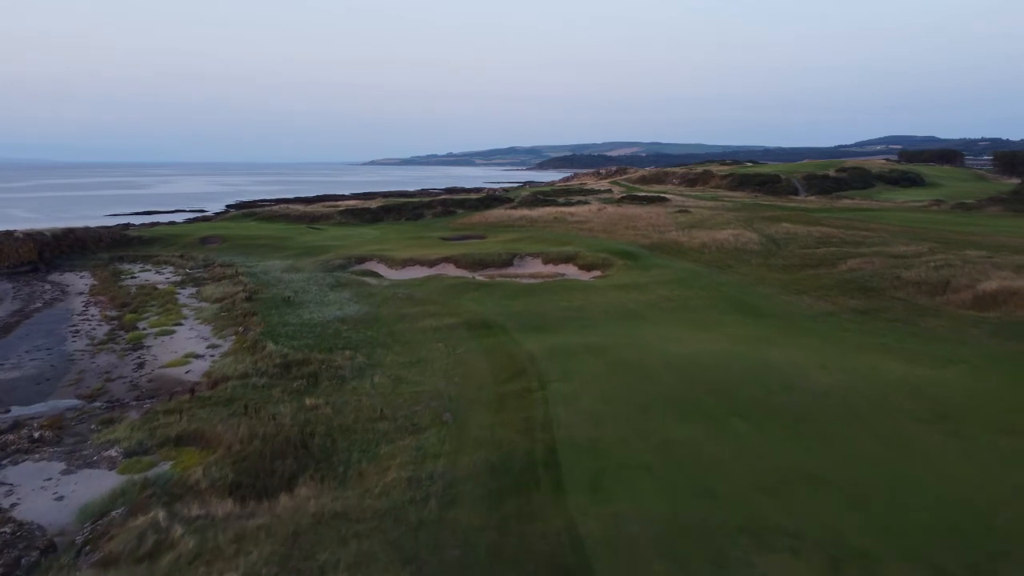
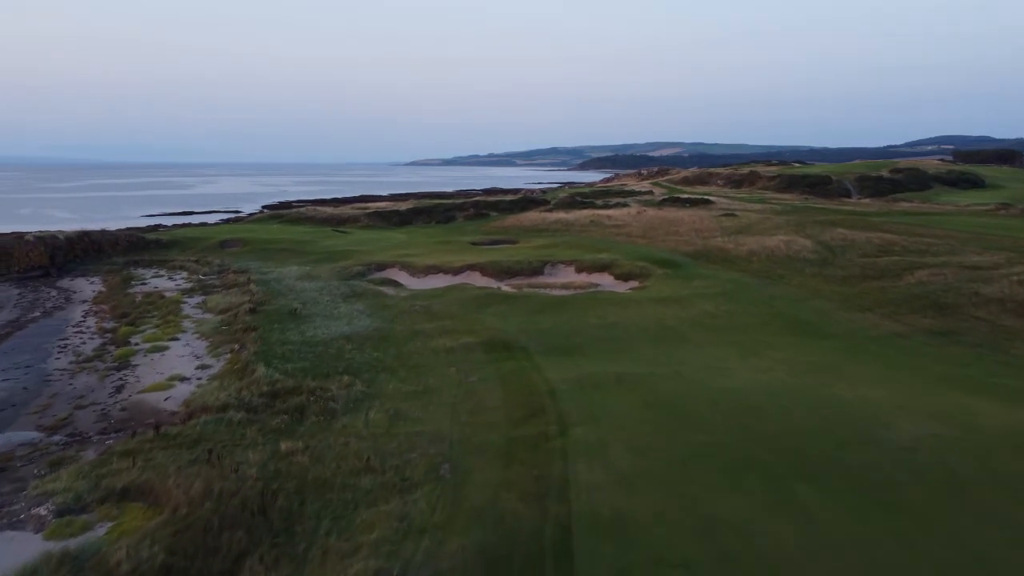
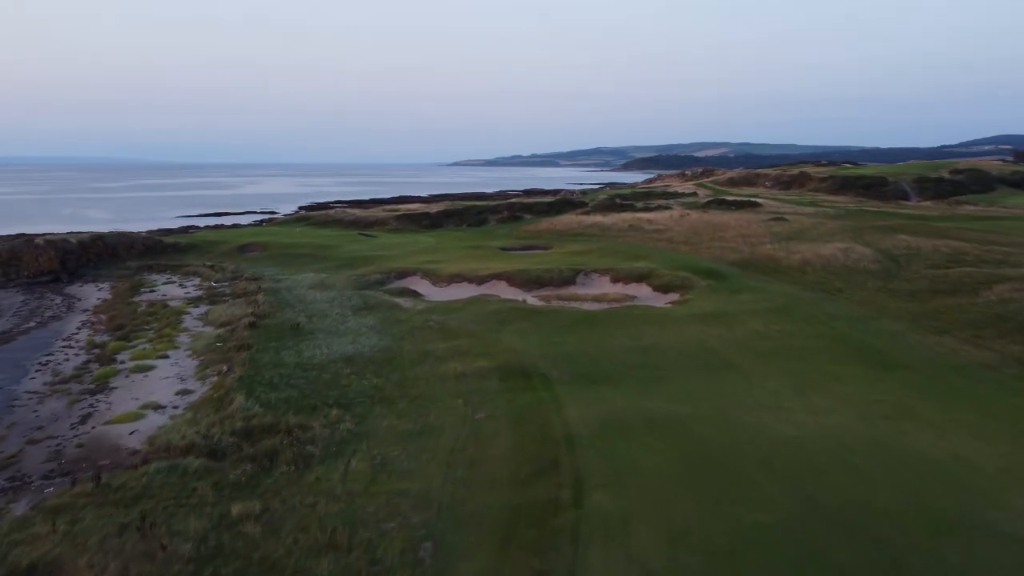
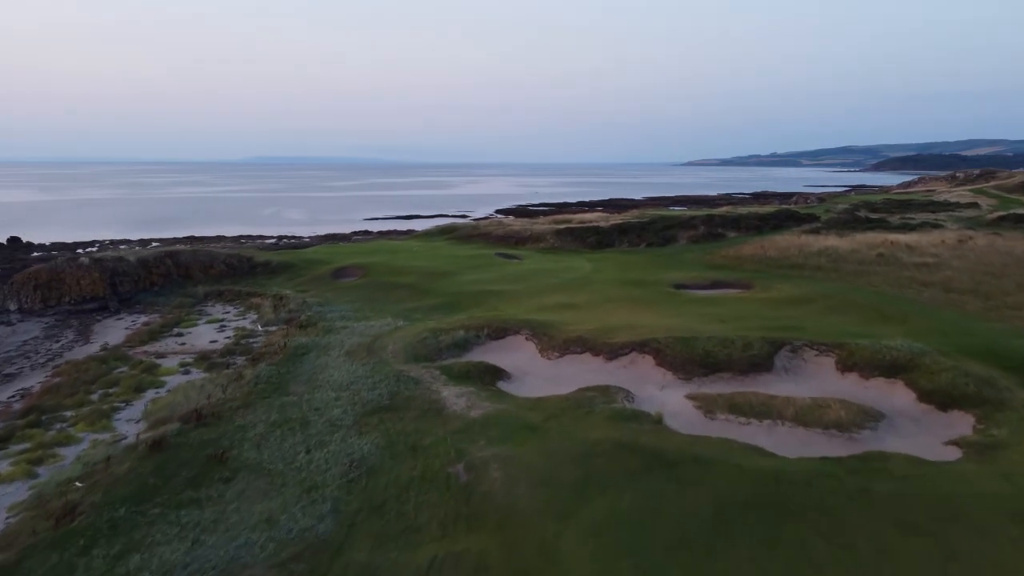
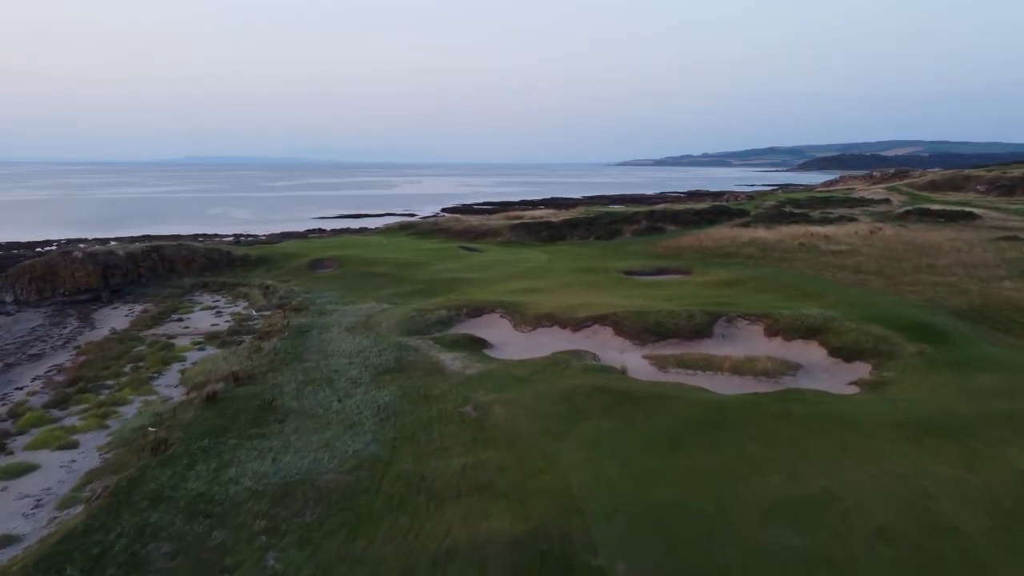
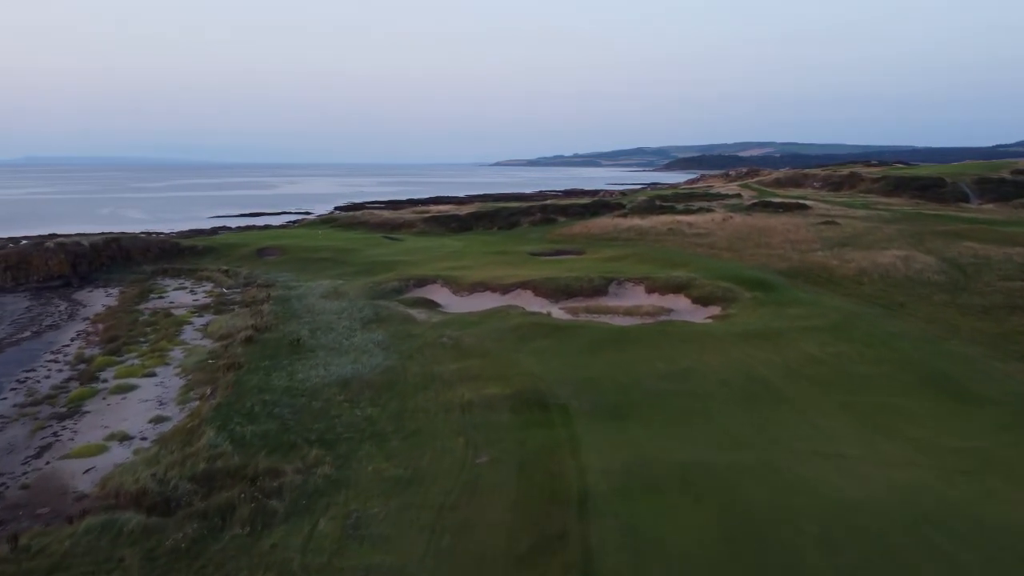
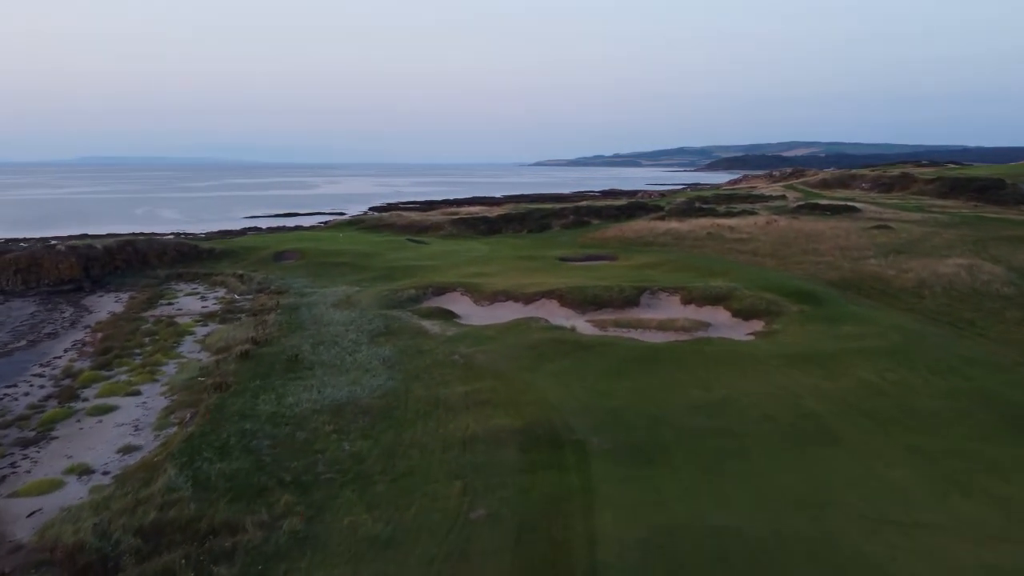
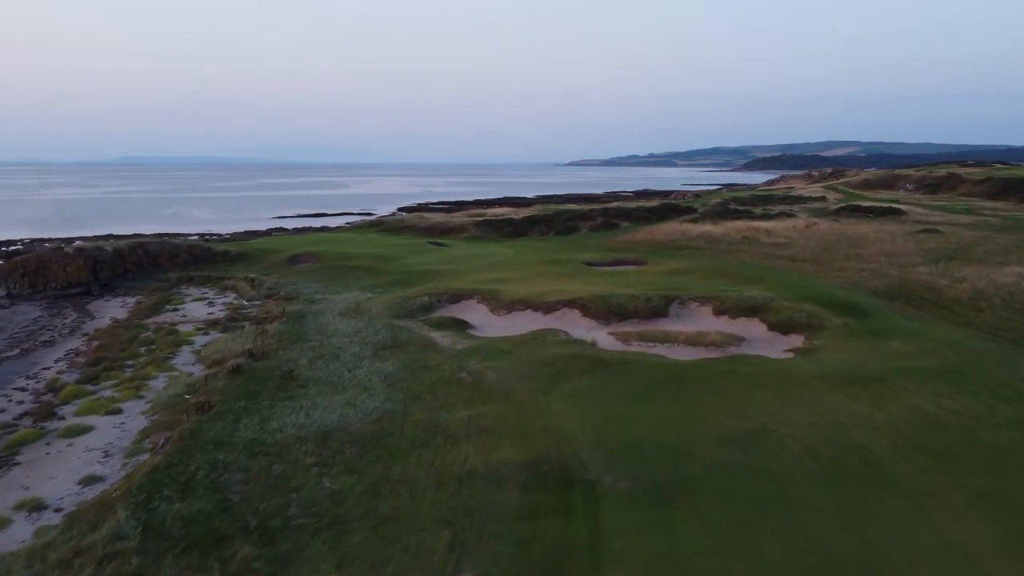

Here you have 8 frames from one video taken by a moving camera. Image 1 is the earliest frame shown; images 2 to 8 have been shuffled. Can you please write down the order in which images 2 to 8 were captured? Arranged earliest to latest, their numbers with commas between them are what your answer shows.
2, 3, 6, 7, 8, 5, 4
